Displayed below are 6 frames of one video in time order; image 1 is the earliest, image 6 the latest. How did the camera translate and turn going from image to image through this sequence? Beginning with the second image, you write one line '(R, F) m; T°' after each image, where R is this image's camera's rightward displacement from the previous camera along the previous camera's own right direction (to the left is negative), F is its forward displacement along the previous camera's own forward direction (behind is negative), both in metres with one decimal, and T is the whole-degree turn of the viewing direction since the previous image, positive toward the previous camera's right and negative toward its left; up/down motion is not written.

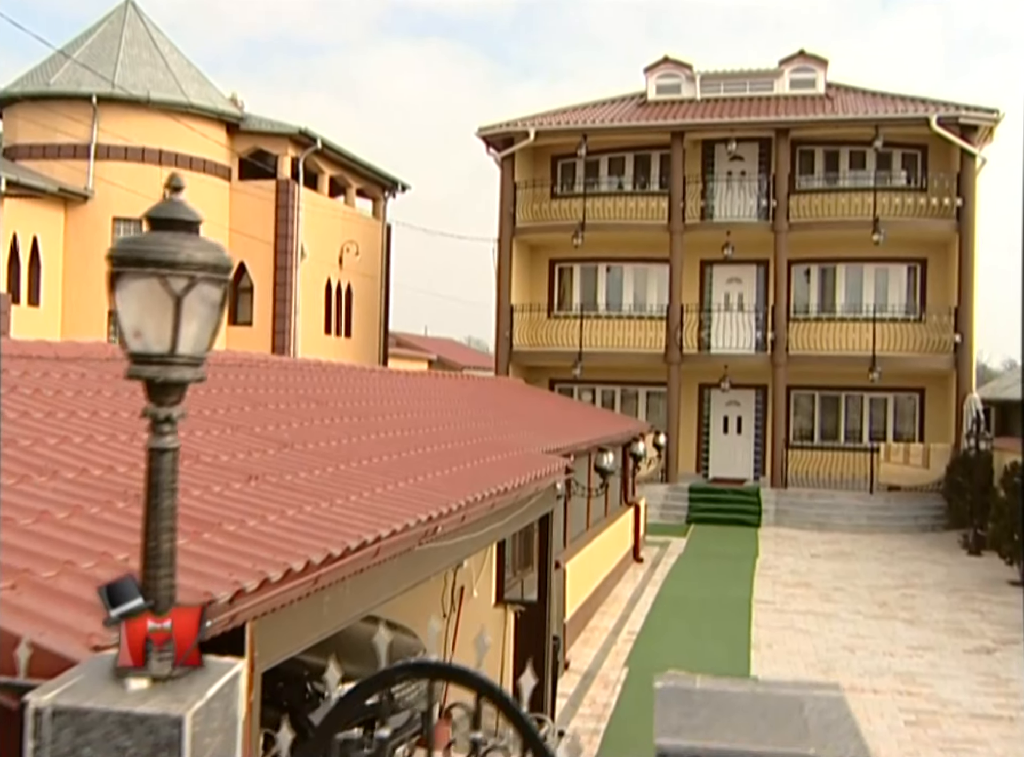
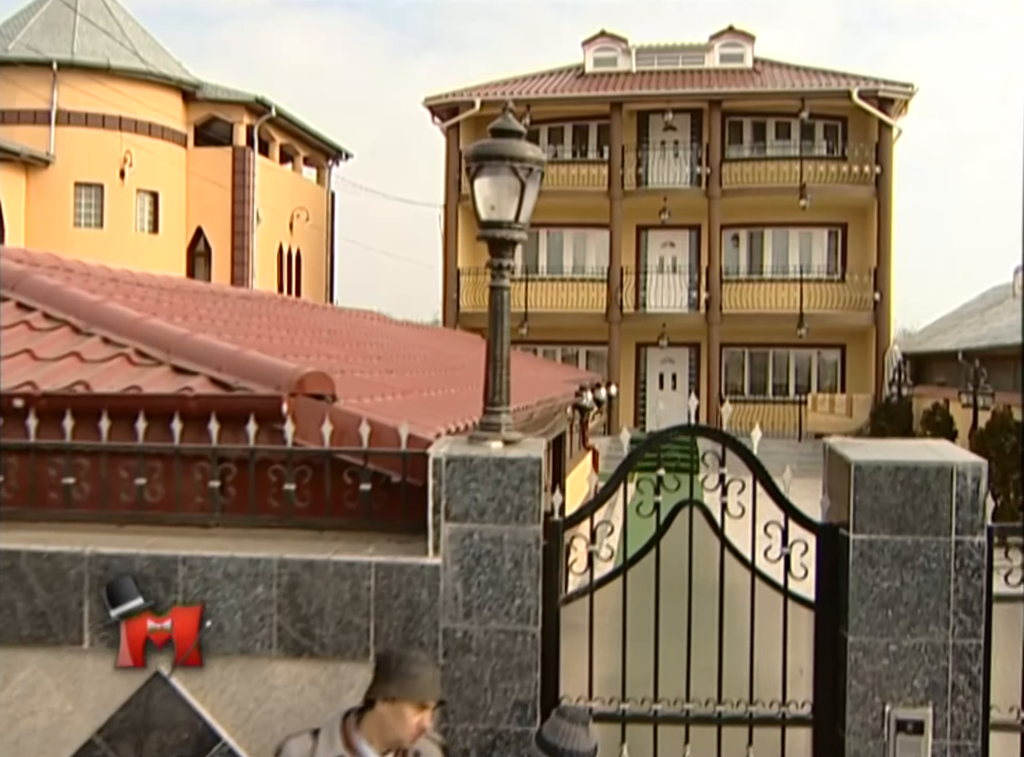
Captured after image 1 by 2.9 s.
(-1.0, -0.9) m; +5°
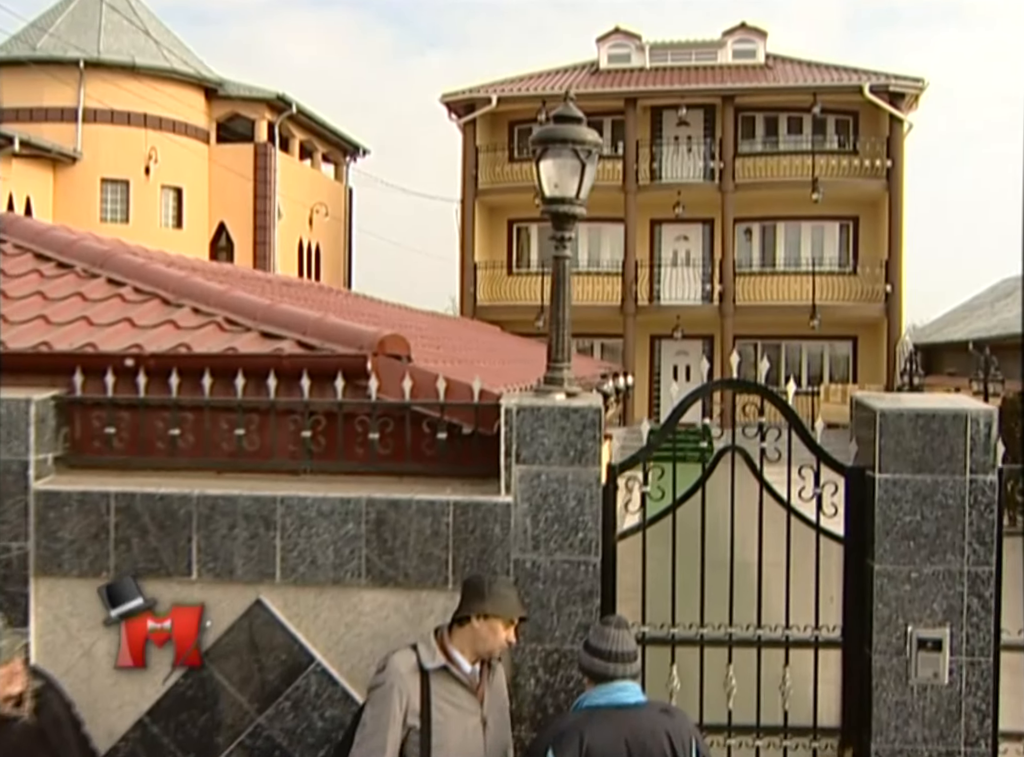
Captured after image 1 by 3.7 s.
(-0.2, -0.4) m; 0°
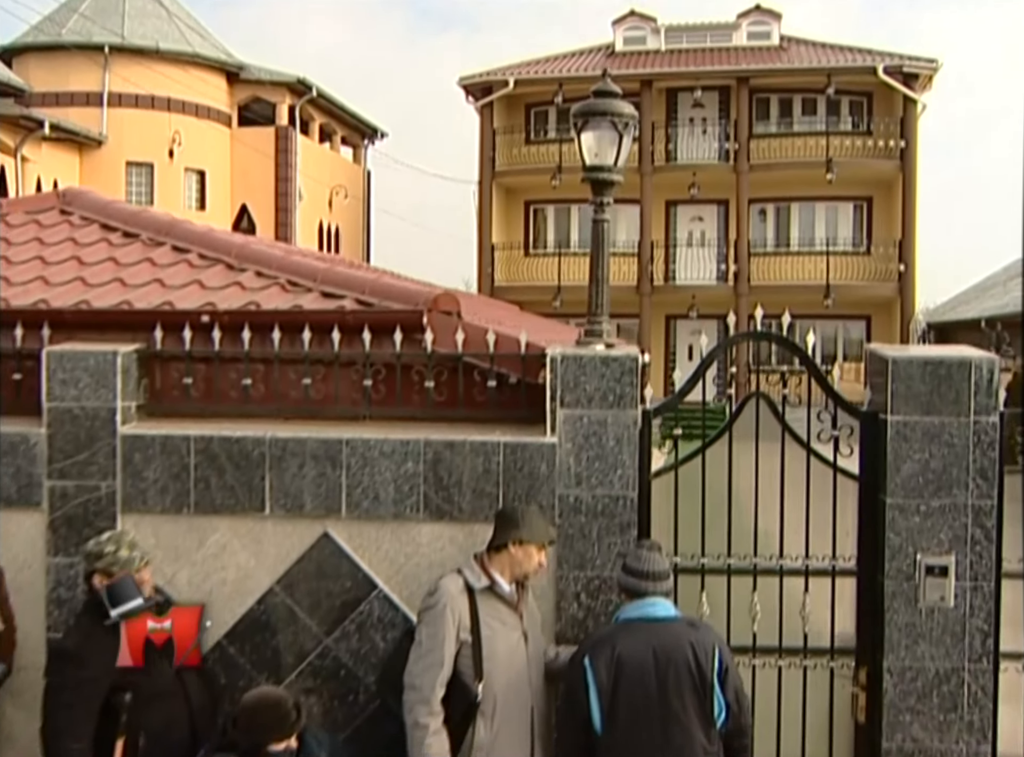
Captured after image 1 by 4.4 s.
(-0.1, -0.3) m; -1°
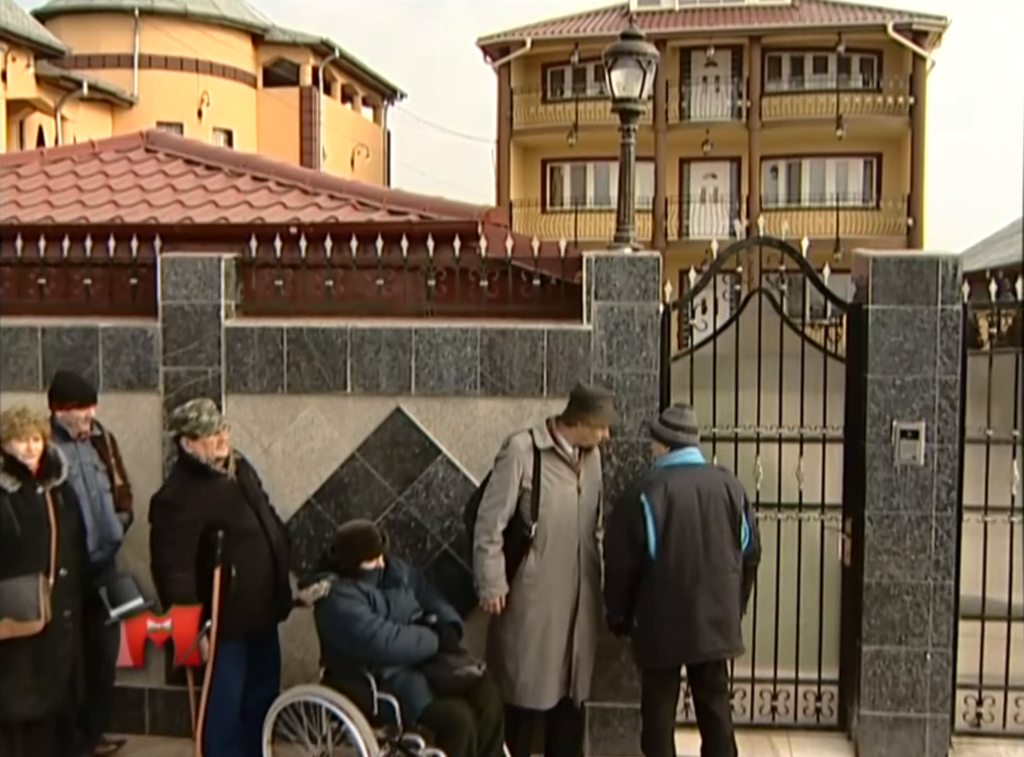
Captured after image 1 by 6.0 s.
(-0.1, -0.7) m; -1°
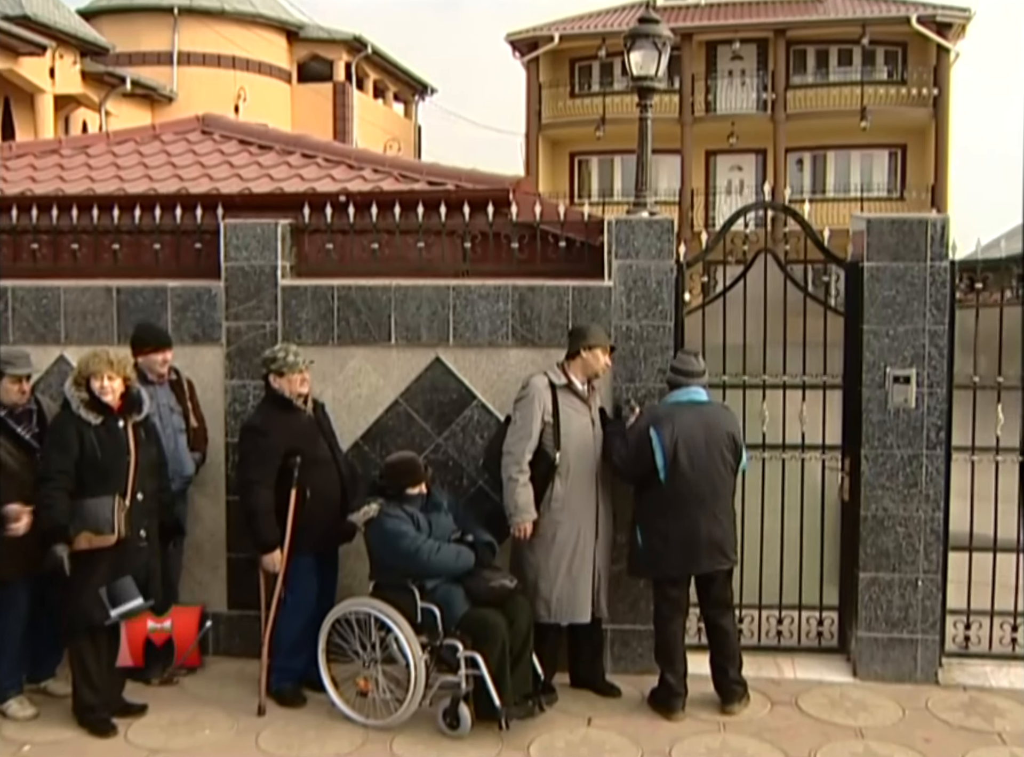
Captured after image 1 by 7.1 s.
(0.0, -0.5) m; -2°
